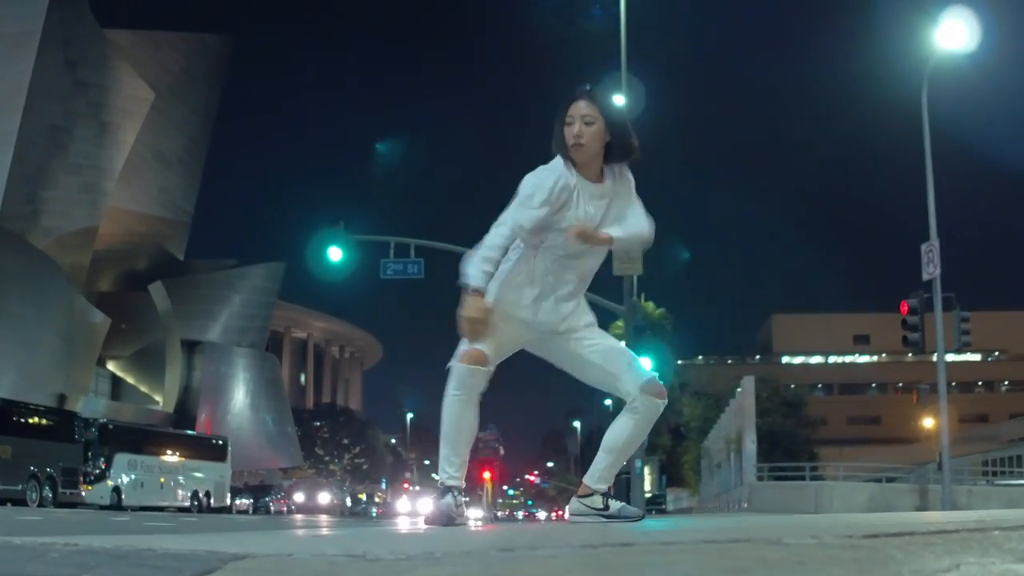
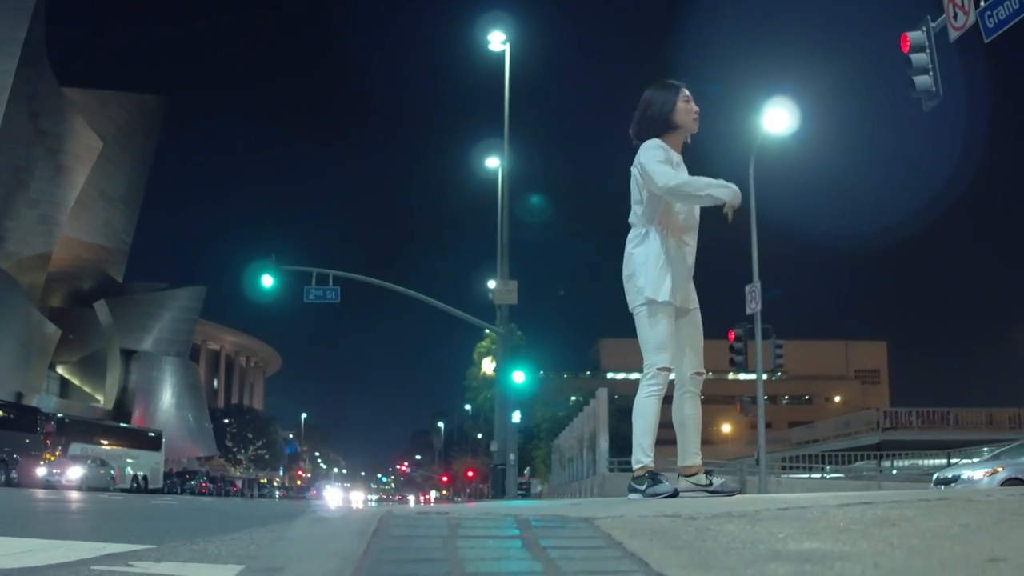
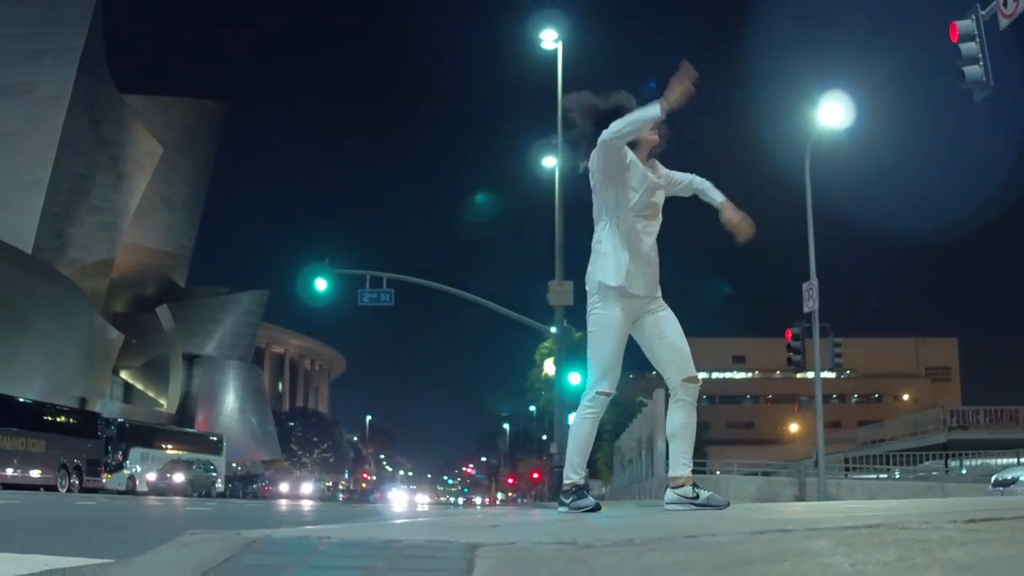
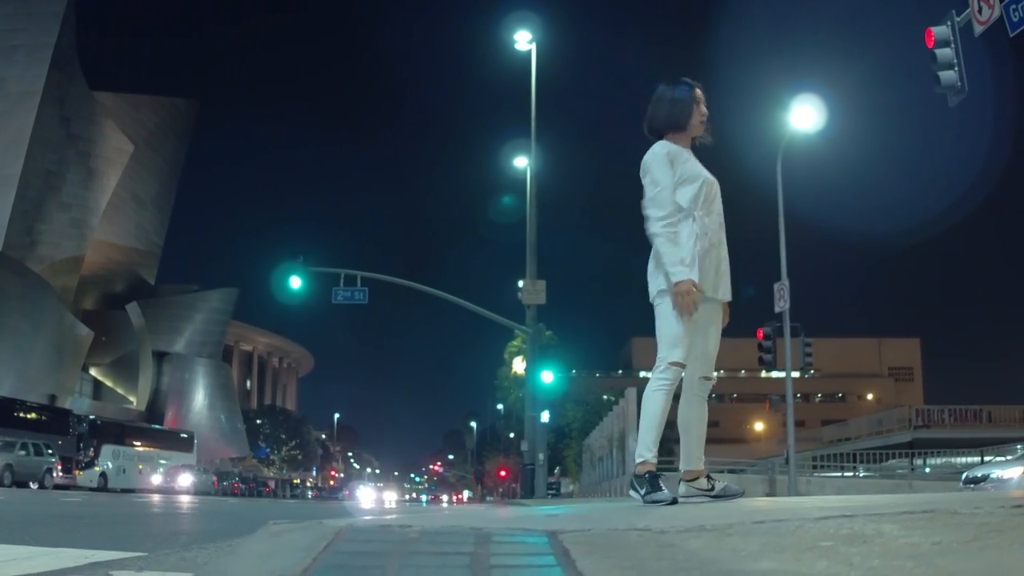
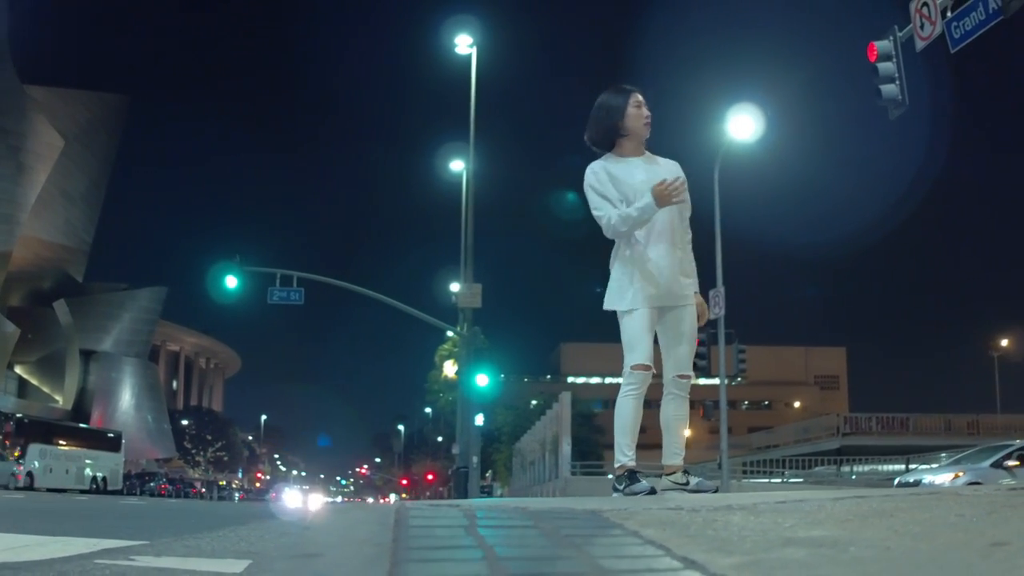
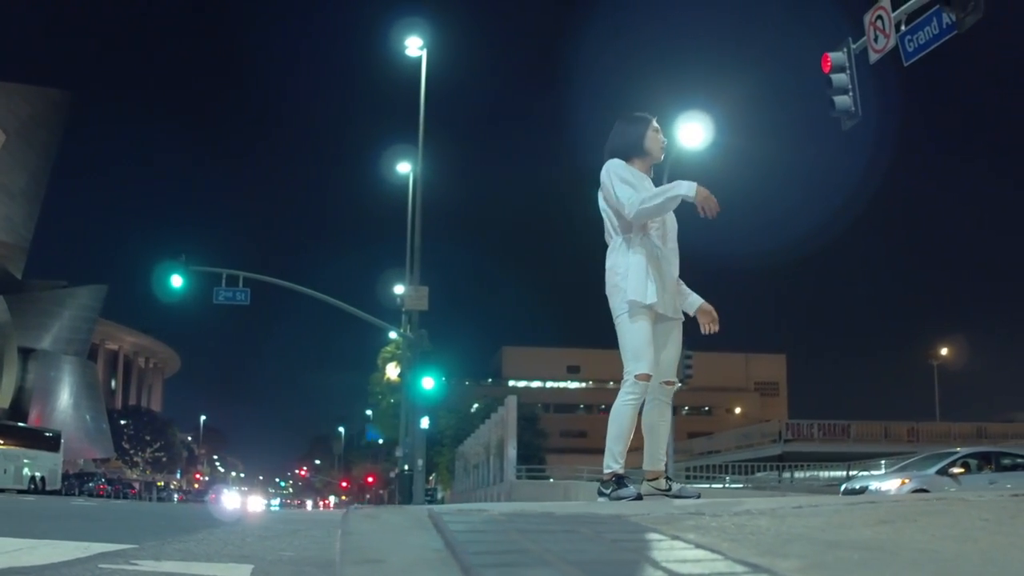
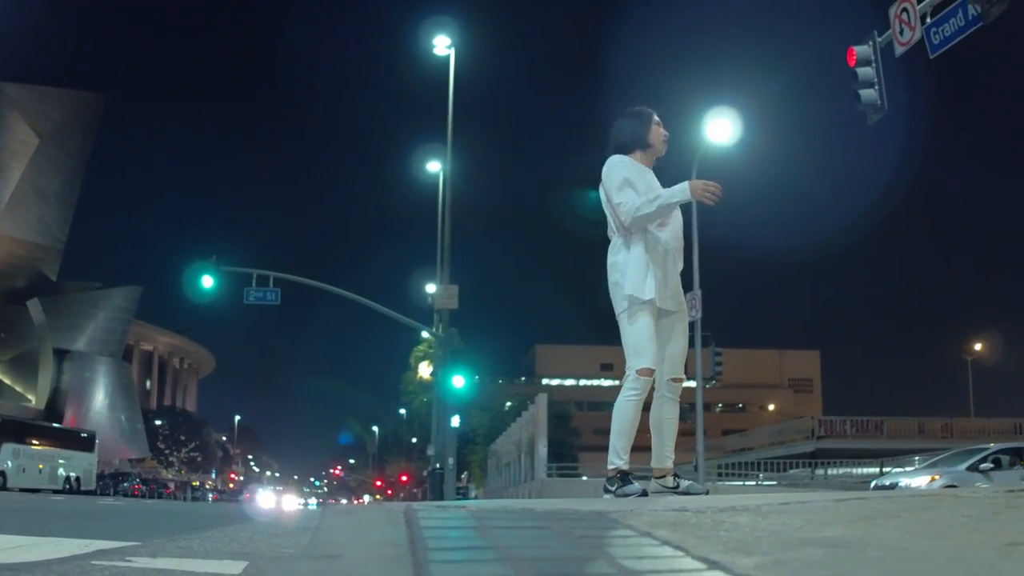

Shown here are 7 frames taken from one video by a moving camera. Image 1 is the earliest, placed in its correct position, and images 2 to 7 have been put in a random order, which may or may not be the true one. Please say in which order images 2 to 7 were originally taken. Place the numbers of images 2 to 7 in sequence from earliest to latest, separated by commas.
3, 4, 2, 5, 7, 6
